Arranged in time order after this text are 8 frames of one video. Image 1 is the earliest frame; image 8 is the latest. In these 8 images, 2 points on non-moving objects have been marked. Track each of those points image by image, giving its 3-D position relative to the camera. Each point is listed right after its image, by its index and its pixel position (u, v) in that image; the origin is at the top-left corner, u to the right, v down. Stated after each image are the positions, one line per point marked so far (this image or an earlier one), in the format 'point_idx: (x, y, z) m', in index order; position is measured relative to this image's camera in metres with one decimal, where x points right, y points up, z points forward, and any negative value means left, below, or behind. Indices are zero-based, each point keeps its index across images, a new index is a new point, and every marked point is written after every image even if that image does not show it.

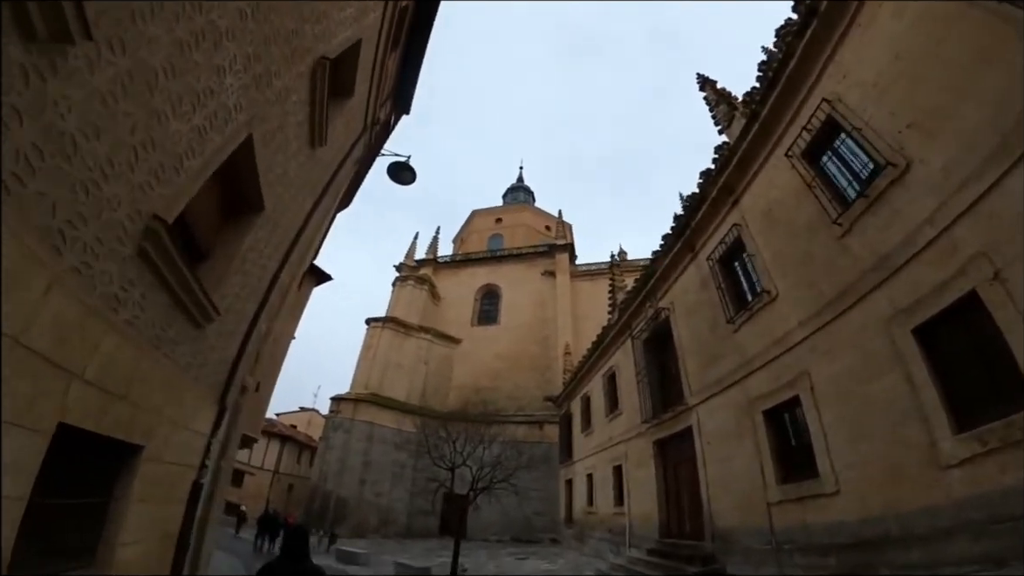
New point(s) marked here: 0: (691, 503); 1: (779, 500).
0: (+2.7, -3.4, +9.2) m
1: (+2.9, -2.7, +7.3) m
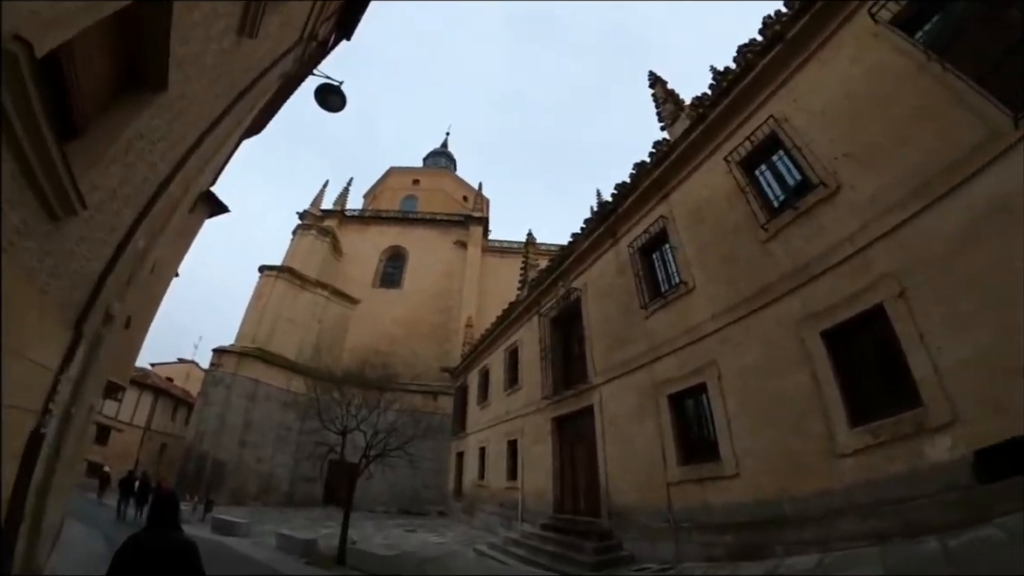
0: (+1.2, -3.1, +9.5) m
1: (+1.9, -2.6, +7.8) m
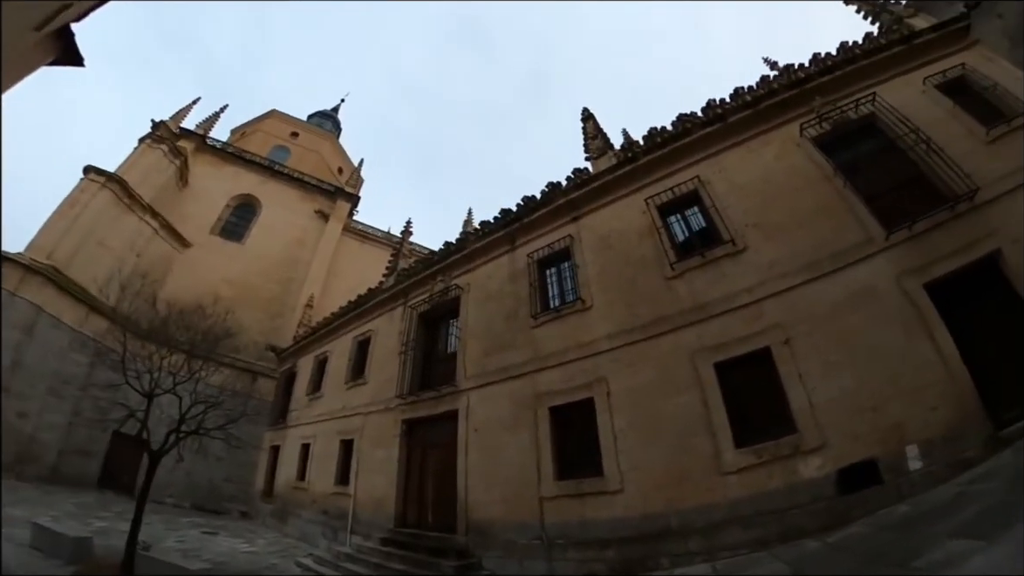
0: (-1.0, -3.0, +8.8) m
1: (+0.5, -2.7, +7.5) m
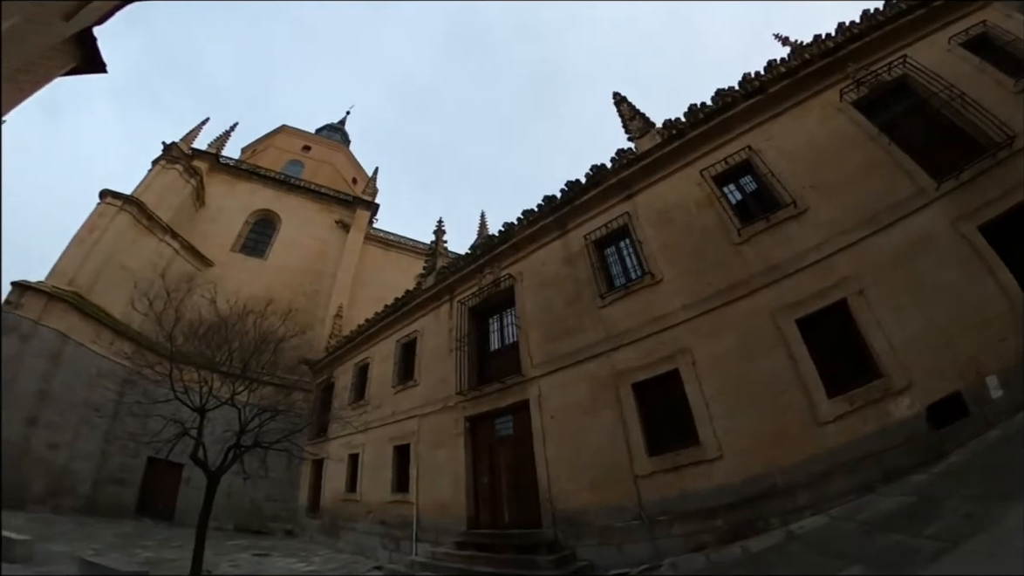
0: (+0.1, -2.8, +8.3) m
1: (+1.6, -2.2, +7.2) m
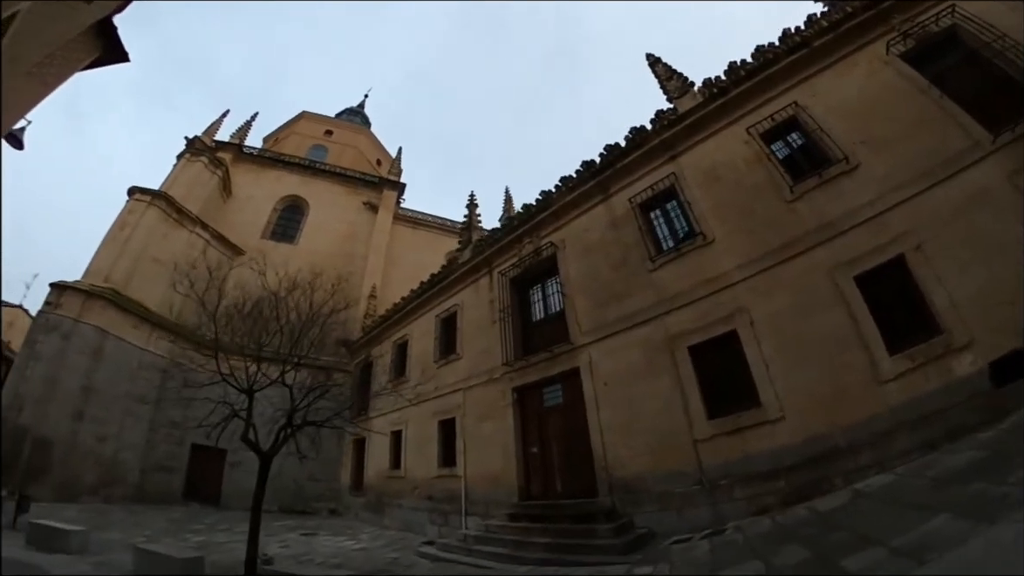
0: (+0.8, -2.4, +8.2) m
1: (+2.3, -1.8, +7.1) m
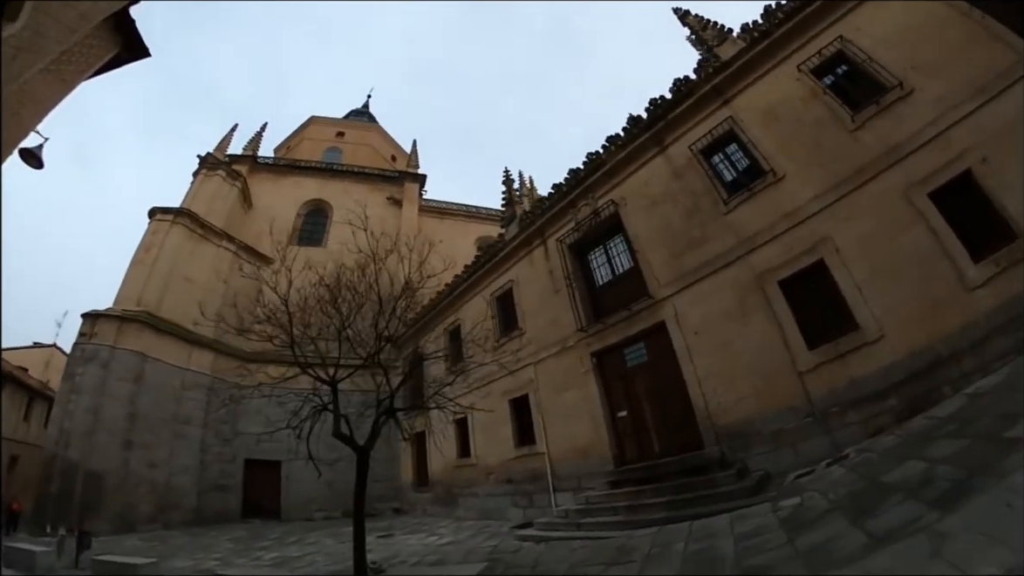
0: (+2.0, -1.7, +8.0) m
1: (+3.5, -1.0, +7.0) m
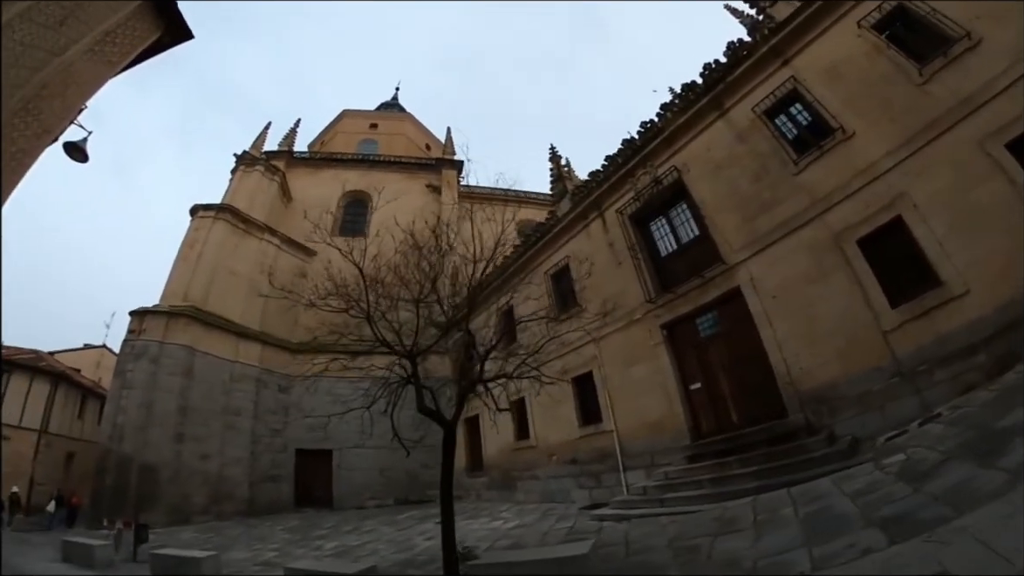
0: (+2.9, -1.3, +7.8) m
1: (+4.3, -0.4, +6.8) m
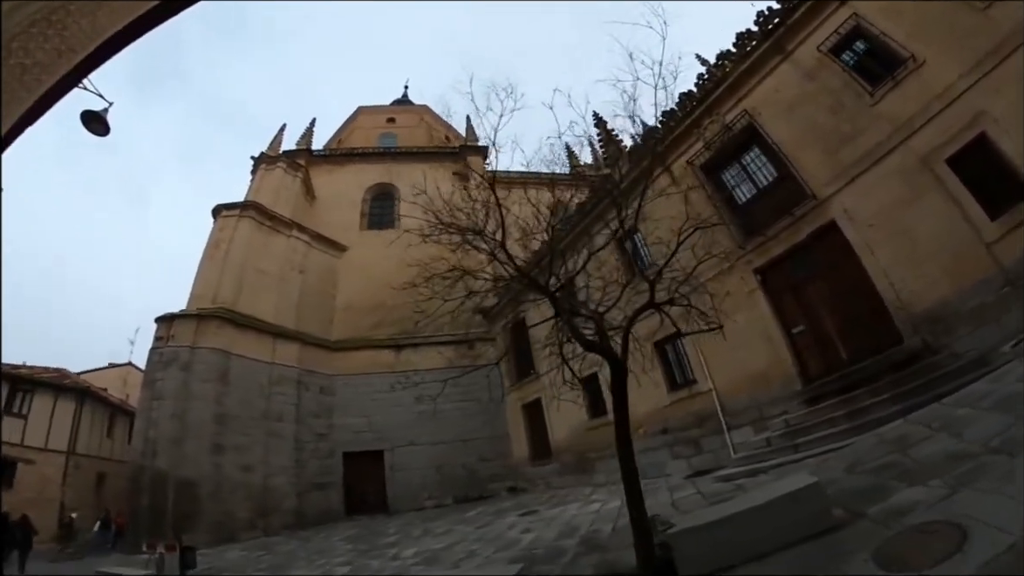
0: (+4.0, -0.5, +7.5) m
1: (+5.5, +0.5, +6.6) m
